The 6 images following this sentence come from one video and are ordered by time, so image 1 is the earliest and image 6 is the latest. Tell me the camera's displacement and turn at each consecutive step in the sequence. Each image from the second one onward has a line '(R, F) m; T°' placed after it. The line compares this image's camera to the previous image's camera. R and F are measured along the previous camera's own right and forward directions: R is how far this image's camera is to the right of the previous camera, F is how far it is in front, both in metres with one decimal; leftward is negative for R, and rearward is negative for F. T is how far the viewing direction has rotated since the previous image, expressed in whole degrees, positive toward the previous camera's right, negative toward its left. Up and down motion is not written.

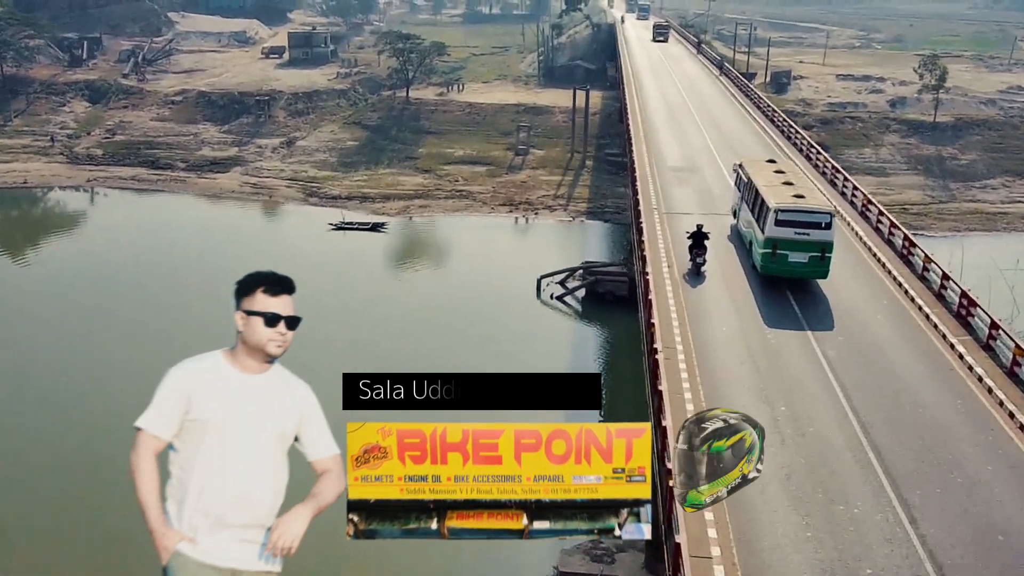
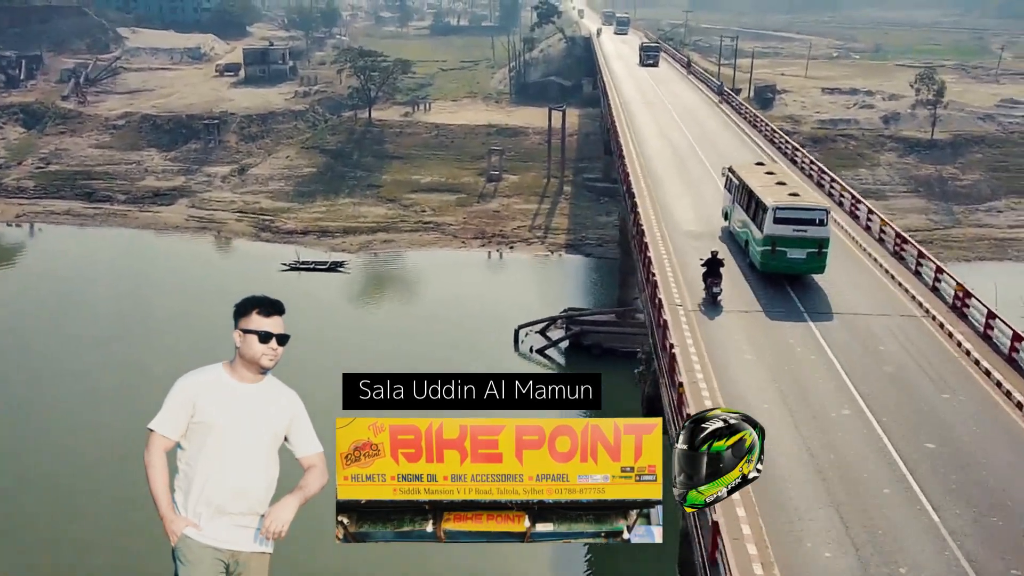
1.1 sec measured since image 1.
(0.0, +5.4) m; +2°
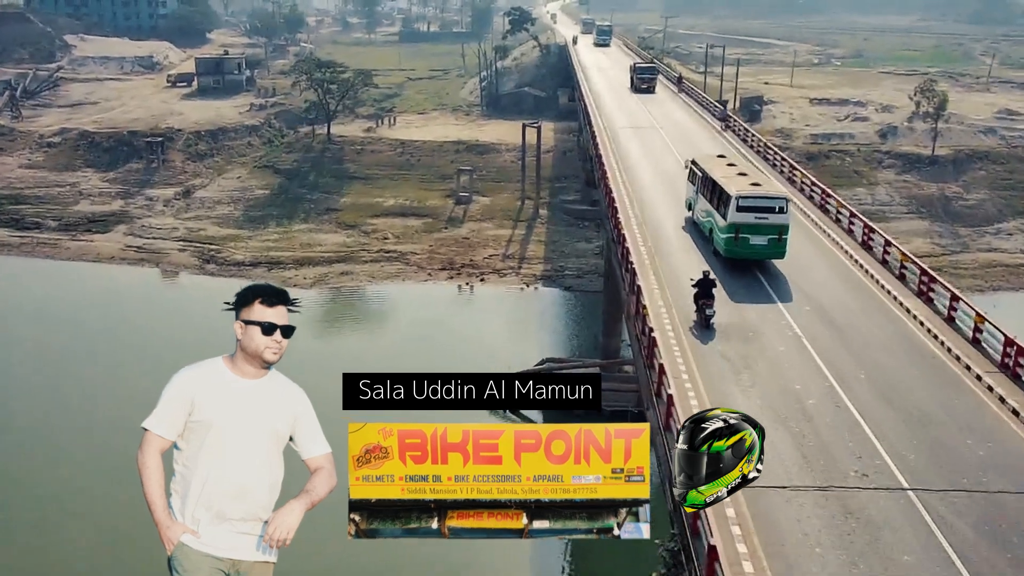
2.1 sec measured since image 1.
(+0.3, +5.4) m; +2°
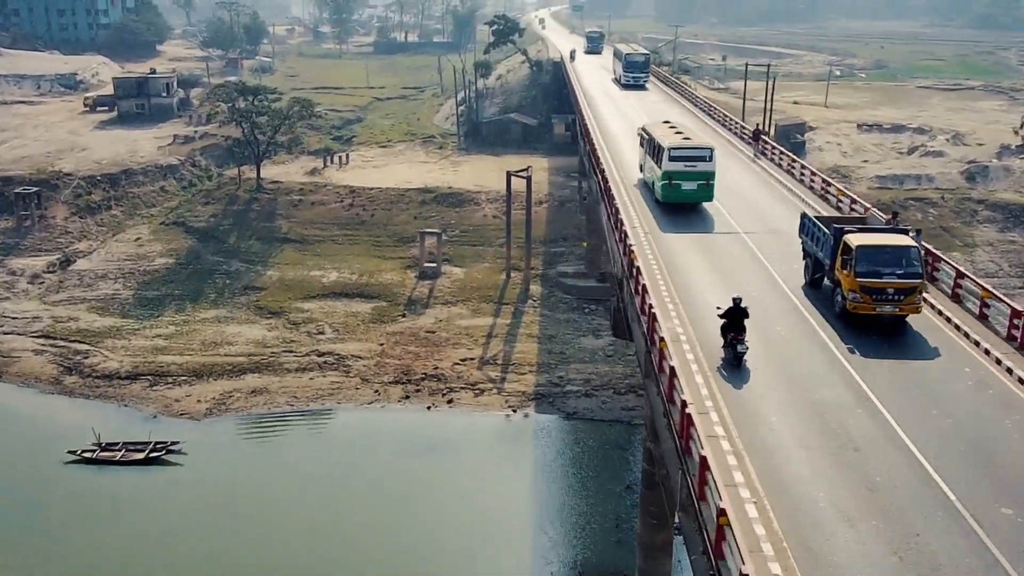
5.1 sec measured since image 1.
(+0.5, +15.1) m; +1°
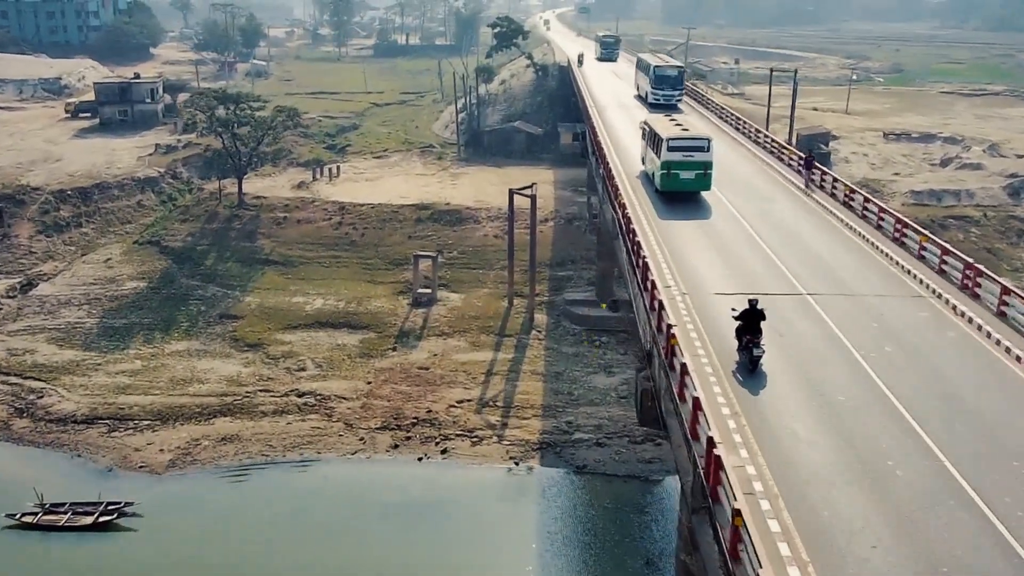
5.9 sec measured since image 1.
(+0.1, +4.2) m; 0°
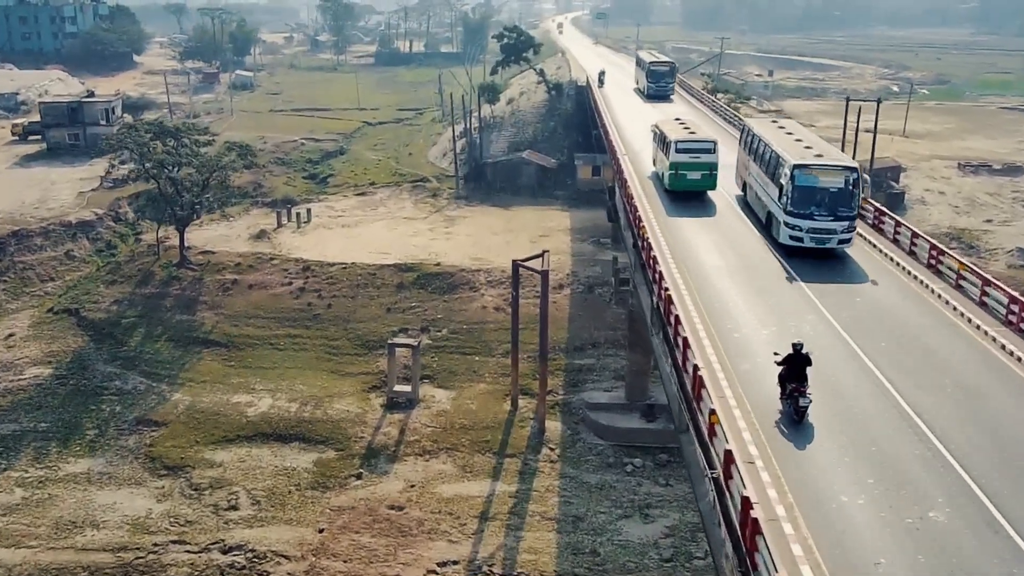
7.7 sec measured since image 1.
(+0.2, +9.6) m; -1°
